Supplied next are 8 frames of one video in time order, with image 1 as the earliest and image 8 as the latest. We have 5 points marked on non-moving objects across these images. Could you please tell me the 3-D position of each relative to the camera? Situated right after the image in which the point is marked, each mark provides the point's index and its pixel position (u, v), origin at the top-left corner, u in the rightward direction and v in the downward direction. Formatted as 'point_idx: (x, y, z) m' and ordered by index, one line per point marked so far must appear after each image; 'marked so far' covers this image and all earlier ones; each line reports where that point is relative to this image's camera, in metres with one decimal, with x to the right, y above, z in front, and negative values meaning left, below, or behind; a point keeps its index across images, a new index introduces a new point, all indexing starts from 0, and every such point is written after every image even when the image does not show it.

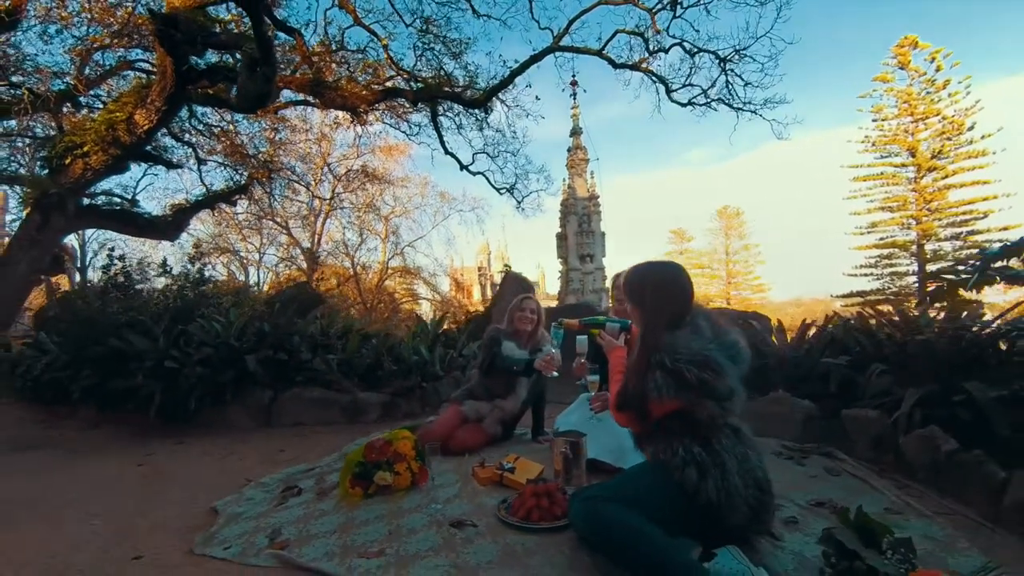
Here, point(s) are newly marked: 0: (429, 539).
0: (-0.5, -1.3, +2.1) m
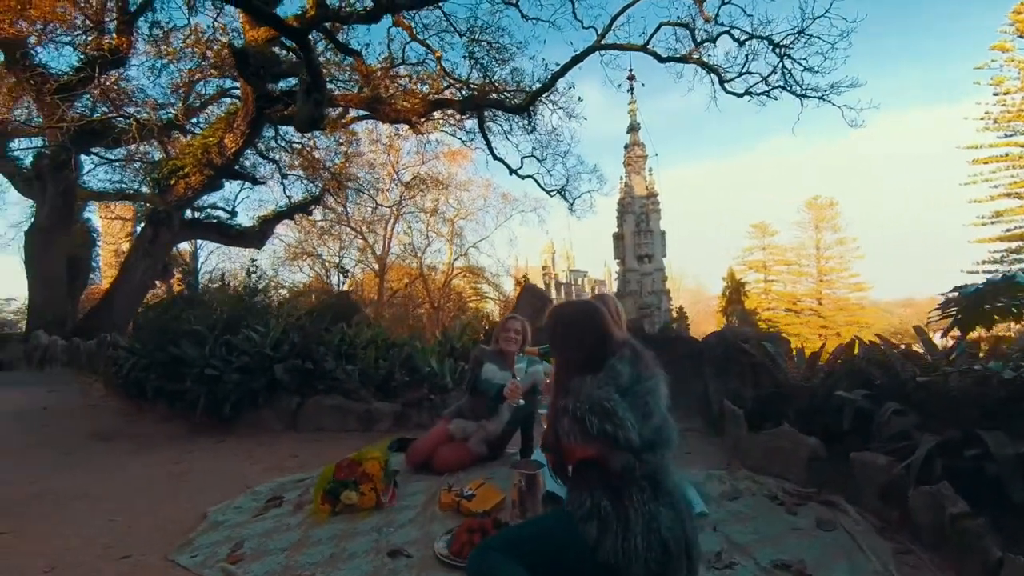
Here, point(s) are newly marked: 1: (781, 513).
0: (-0.8, -1.5, +2.2) m
1: (+1.9, -1.7, +3.1) m
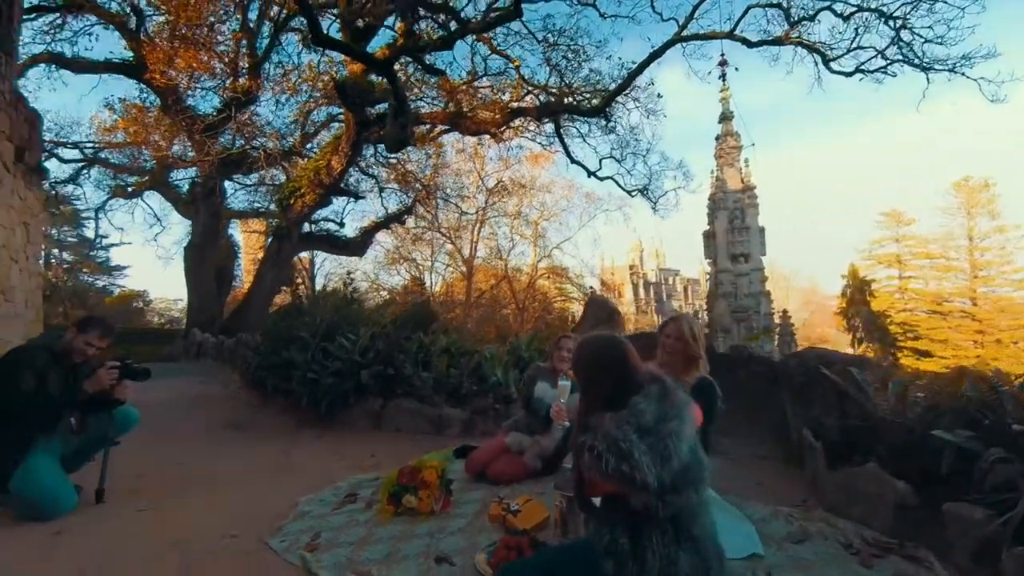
0: (-0.6, -1.7, +2.5) m
1: (+2.3, -1.8, +2.8) m
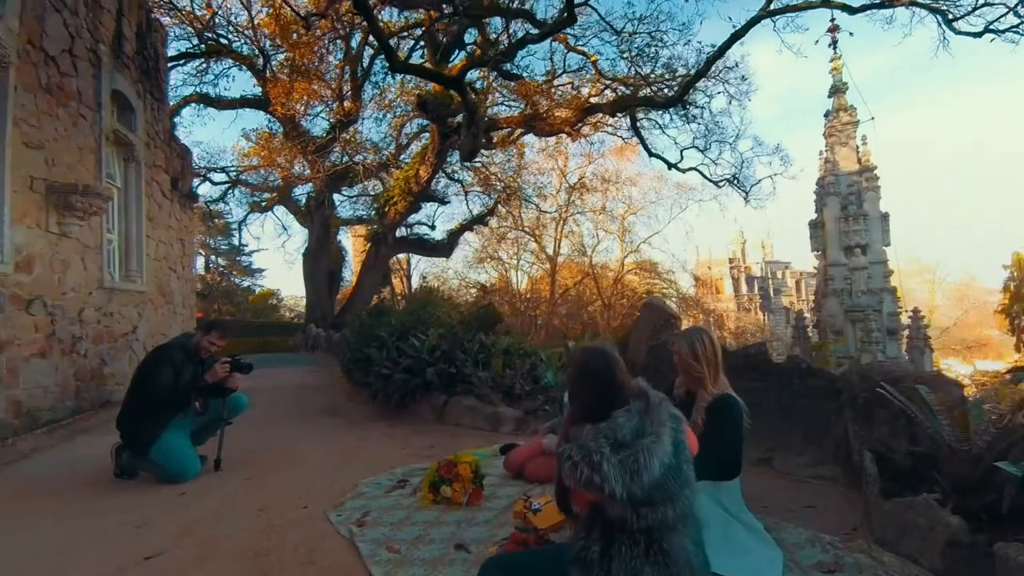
0: (-0.5, -1.8, +2.8) m
1: (+2.4, -1.9, +2.5) m
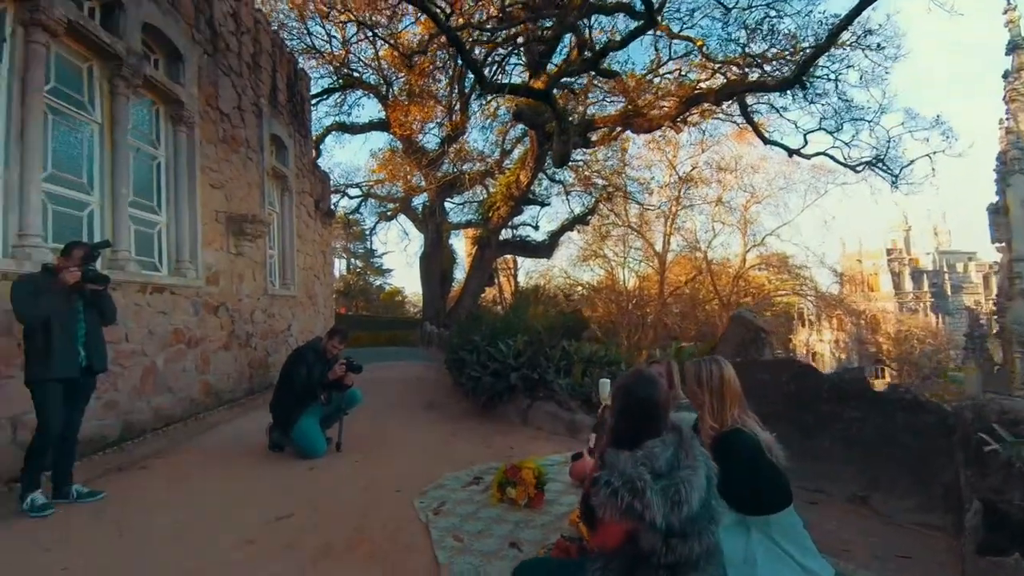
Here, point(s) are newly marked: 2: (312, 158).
0: (-0.2, -2.0, +3.2) m
1: (+2.6, -2.1, +2.1) m
2: (-6.2, +4.0, +13.0) m
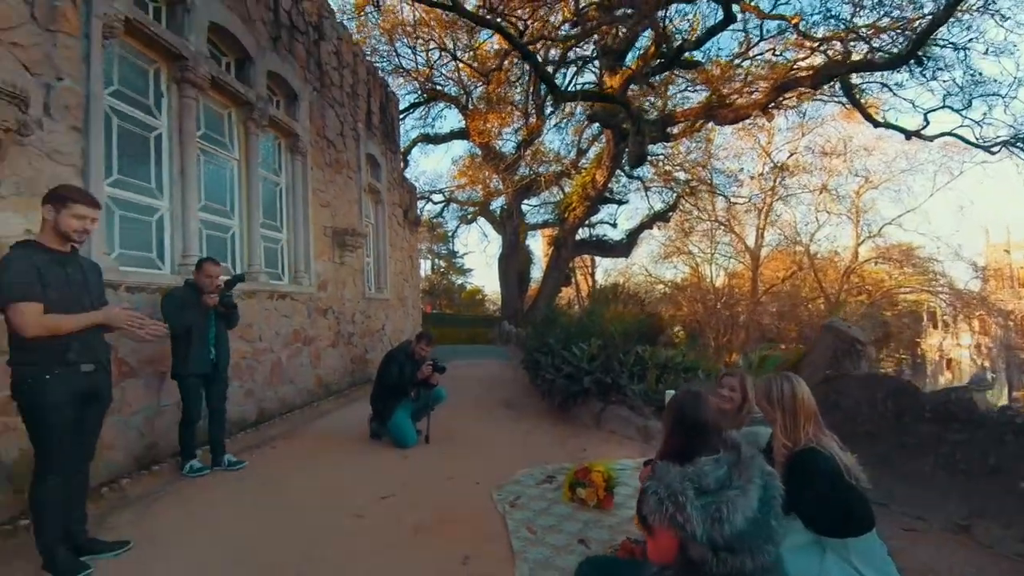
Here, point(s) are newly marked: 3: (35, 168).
0: (+0.4, -2.1, +3.5) m
1: (+2.9, -2.2, +1.9) m
2: (-3.8, +3.9, +14.2) m
3: (-4.6, +1.1, +4.1) m
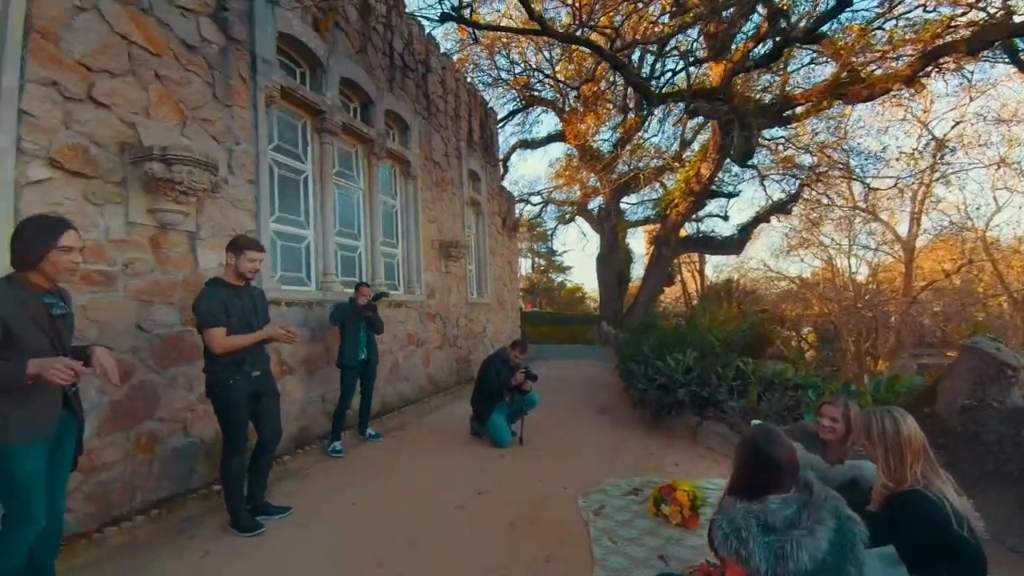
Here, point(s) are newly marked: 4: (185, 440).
0: (+1.1, -2.3, +3.6) m
1: (+3.2, -2.4, +1.5) m
2: (-0.4, +3.8, +15.0) m
3: (-3.7, +0.9, +5.4) m
4: (-3.7, -1.7, +4.8) m
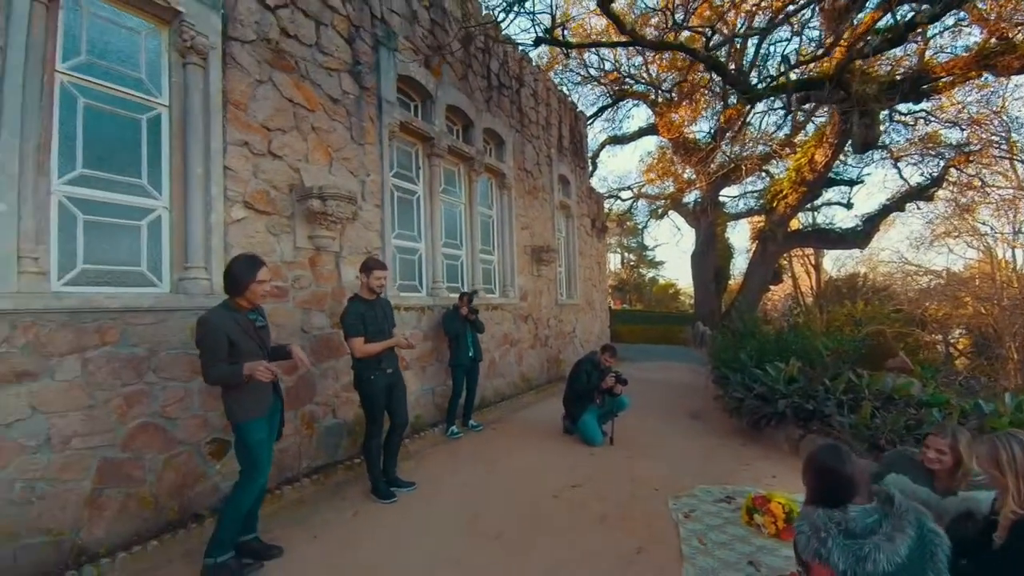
0: (+2.0, -2.4, +3.8) m
1: (+3.6, -2.6, +1.3) m
2: (+2.8, +3.8, +15.2) m
3: (-2.3, +0.8, +6.4) m
4: (-2.5, -1.9, +6.0) m
